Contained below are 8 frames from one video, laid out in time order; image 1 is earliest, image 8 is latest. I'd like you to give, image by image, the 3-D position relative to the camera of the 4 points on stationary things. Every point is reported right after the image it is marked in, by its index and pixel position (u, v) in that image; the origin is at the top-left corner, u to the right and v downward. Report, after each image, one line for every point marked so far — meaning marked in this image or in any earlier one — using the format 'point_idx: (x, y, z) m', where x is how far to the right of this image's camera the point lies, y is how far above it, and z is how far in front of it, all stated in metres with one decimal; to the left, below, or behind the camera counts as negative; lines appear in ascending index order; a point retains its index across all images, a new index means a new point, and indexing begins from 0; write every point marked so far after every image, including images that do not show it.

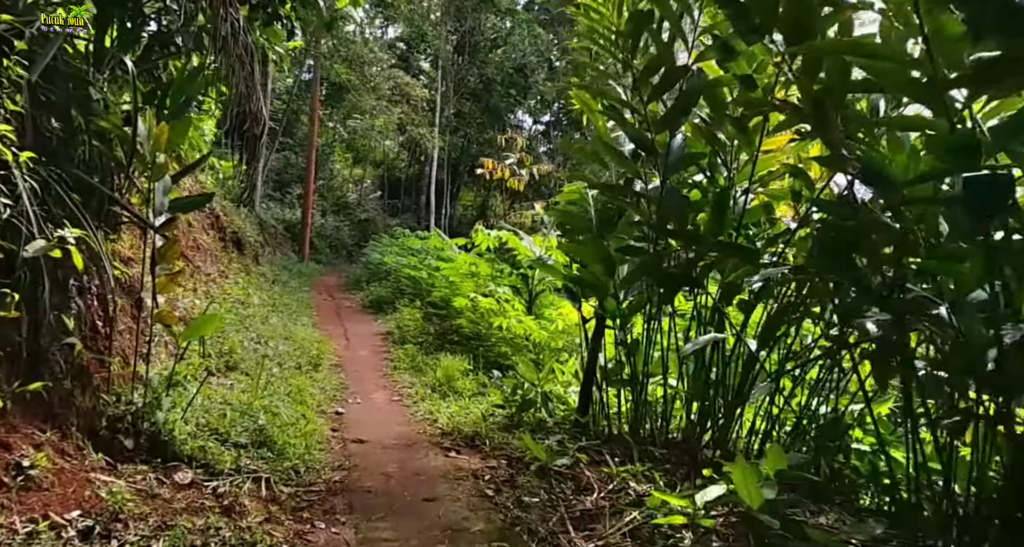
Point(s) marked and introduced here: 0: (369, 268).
0: (-2.3, +0.1, +13.5) m
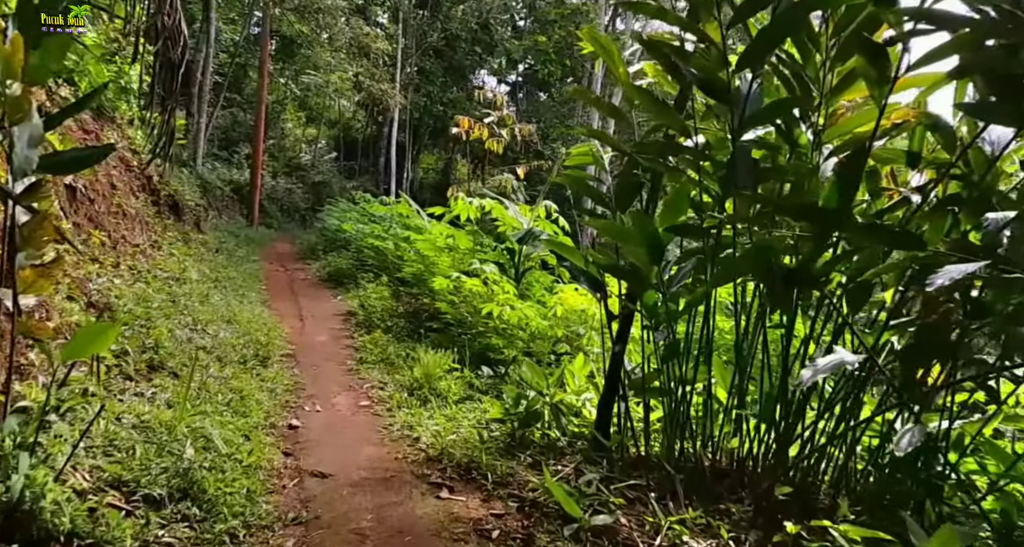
0: (-2.7, +0.5, +12.3) m
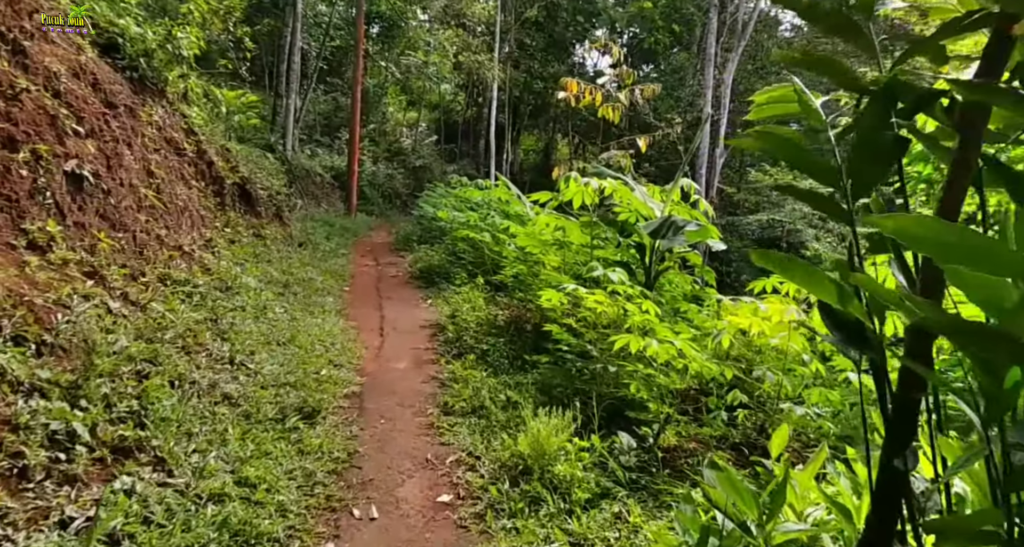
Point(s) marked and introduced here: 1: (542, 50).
0: (-1.2, +0.6, +10.9) m
1: (+0.6, +4.3, +16.5) m
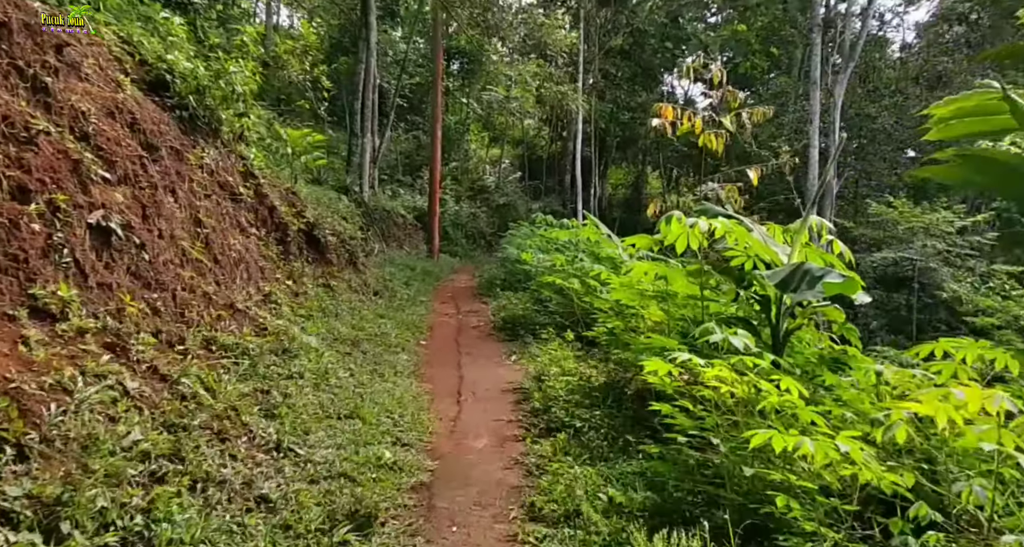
0: (-0.1, +0.1, +10.2) m
1: (+2.2, +3.5, +15.8) m
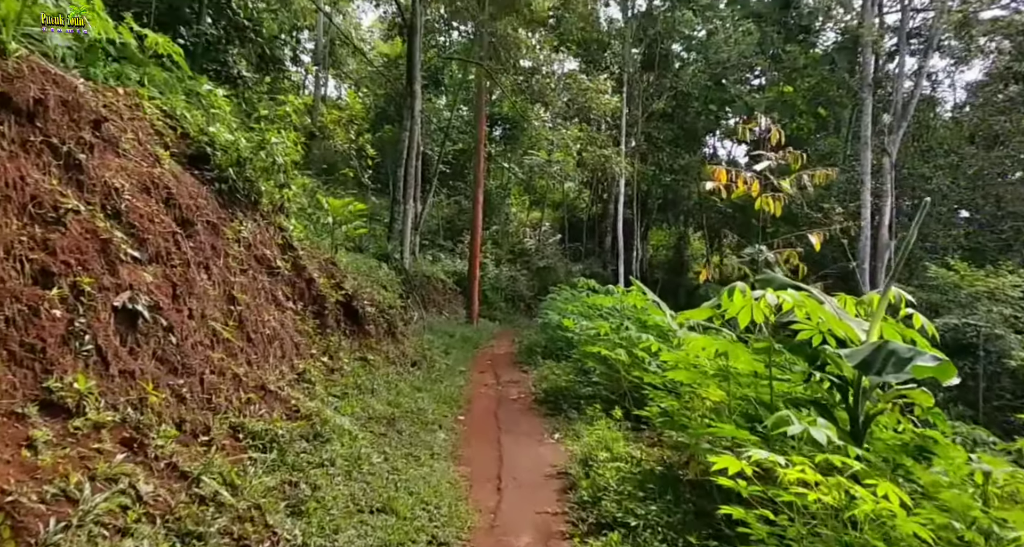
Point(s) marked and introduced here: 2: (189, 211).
0: (+0.4, -0.7, +9.9) m
1: (+2.9, +2.4, +15.6) m
2: (-2.0, +0.4, +5.4) m
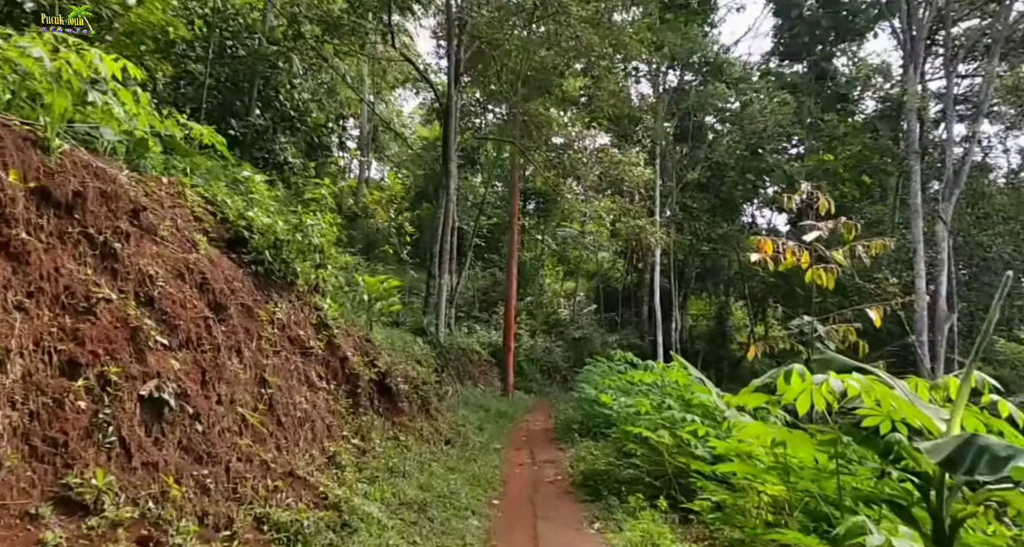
0: (+0.8, -1.5, +9.7) m
1: (+3.6, +1.2, +15.5) m
2: (-1.8, -0.1, +5.4) m
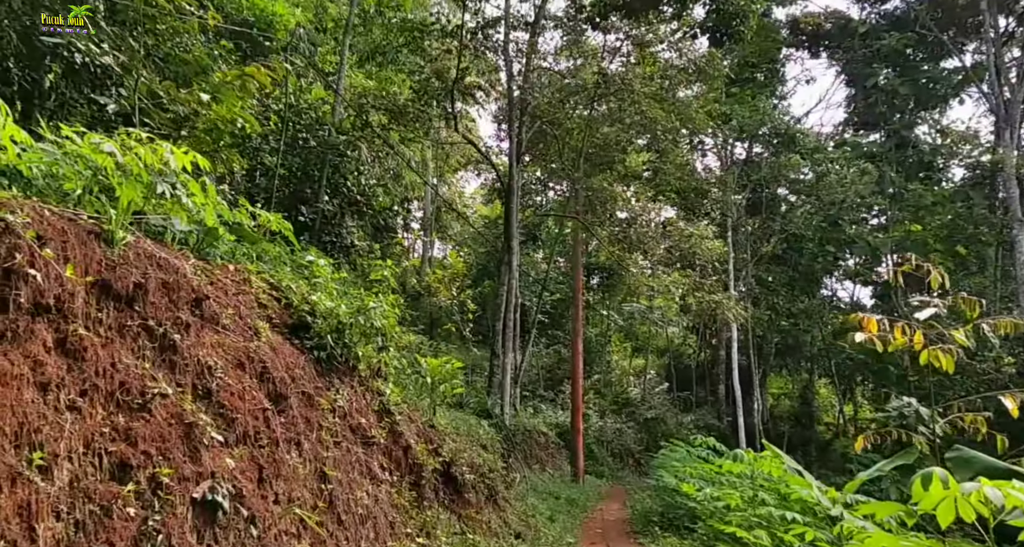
0: (+1.6, -2.4, +9.1) m
1: (+4.7, -0.1, +14.9) m
2: (-1.4, -0.7, +5.1) m
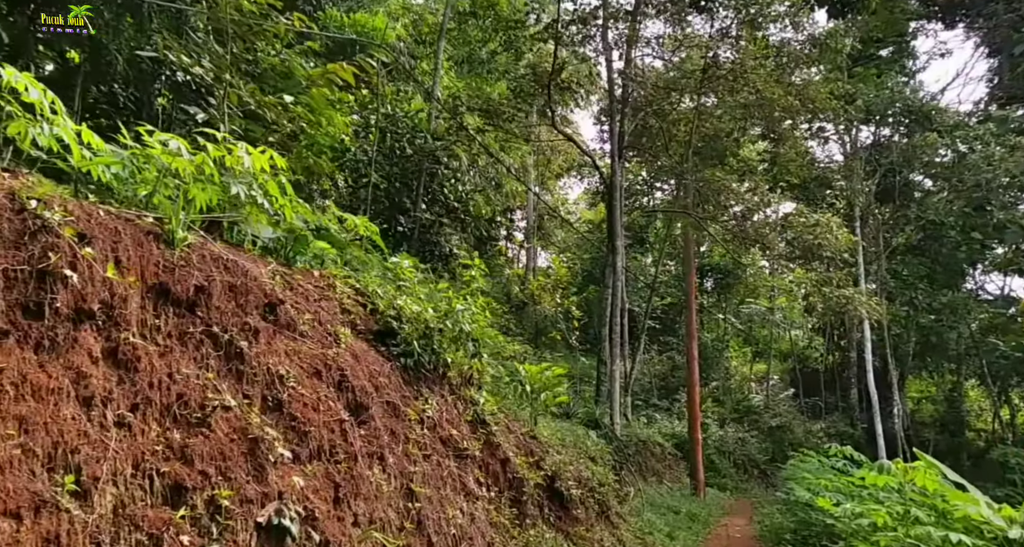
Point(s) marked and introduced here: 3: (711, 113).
0: (+2.7, -2.3, +8.2) m
1: (+6.4, 0.0, +13.6) m
2: (-0.8, -0.7, +4.7) m
3: (+2.6, +2.2, +11.4) m
